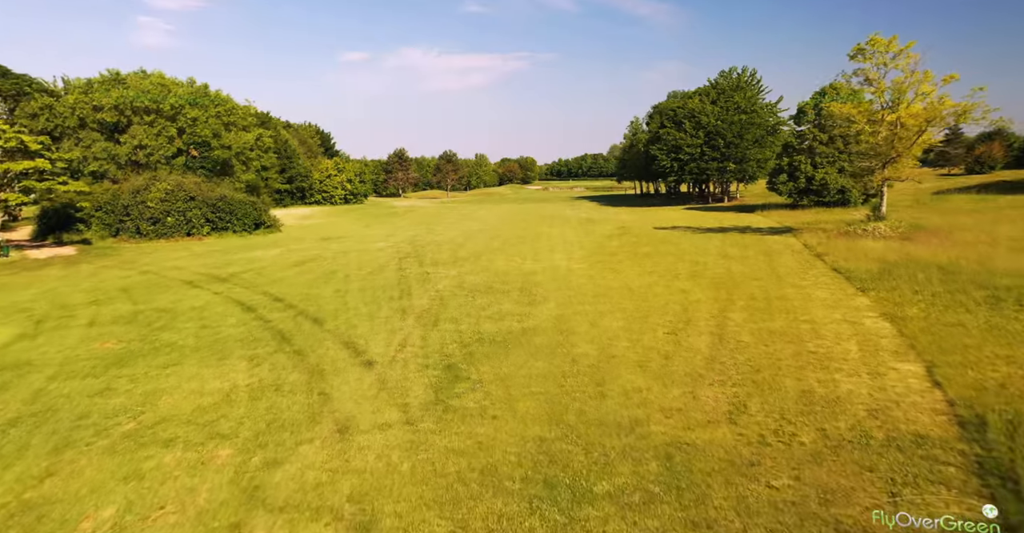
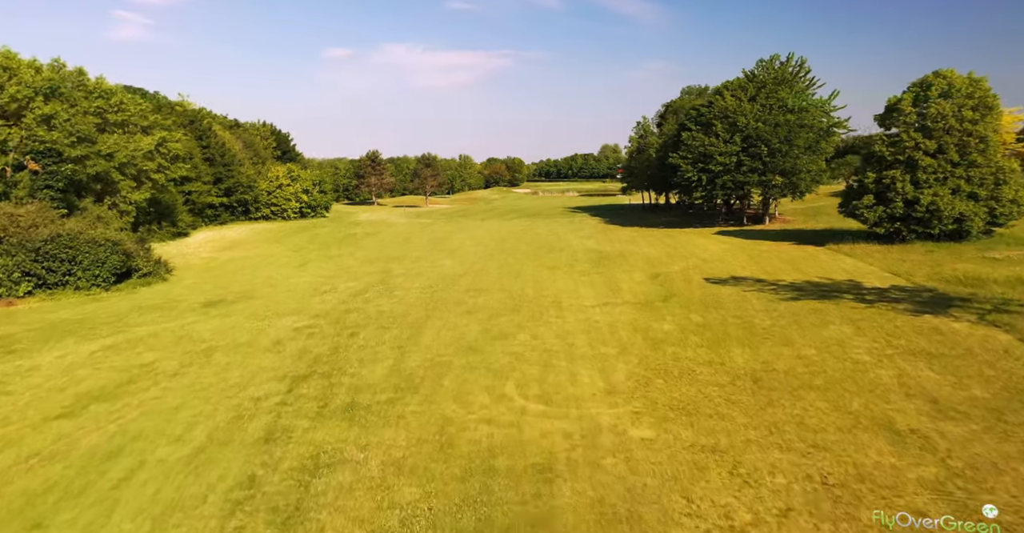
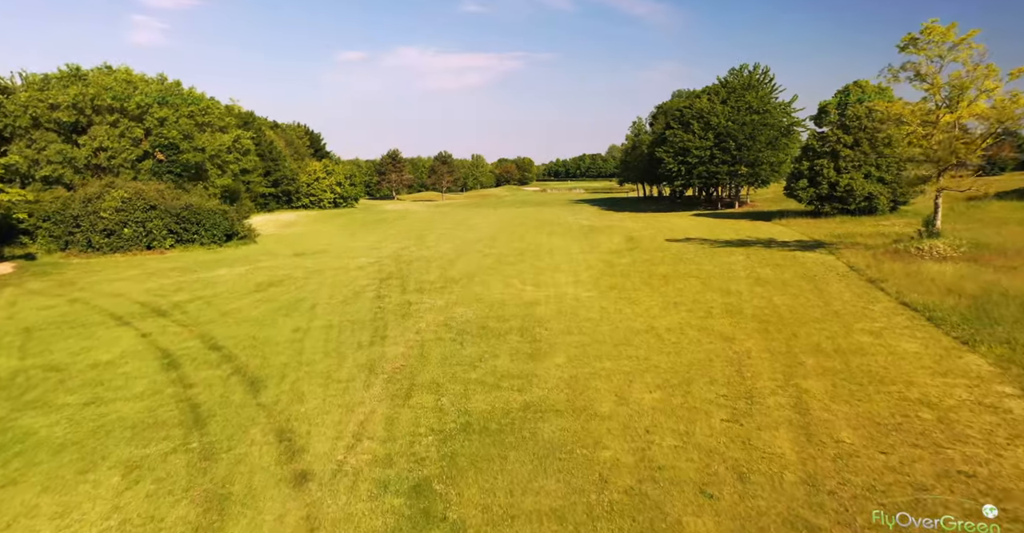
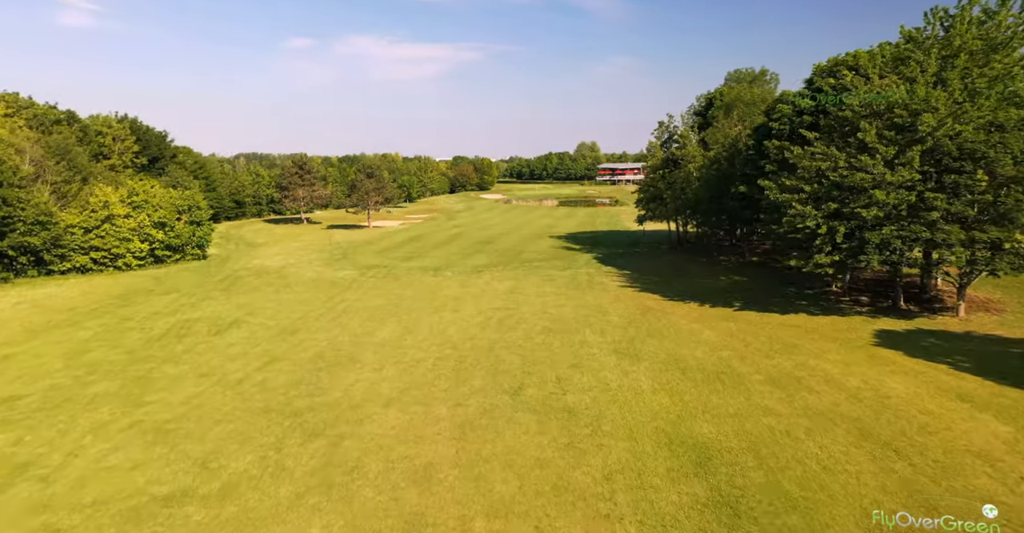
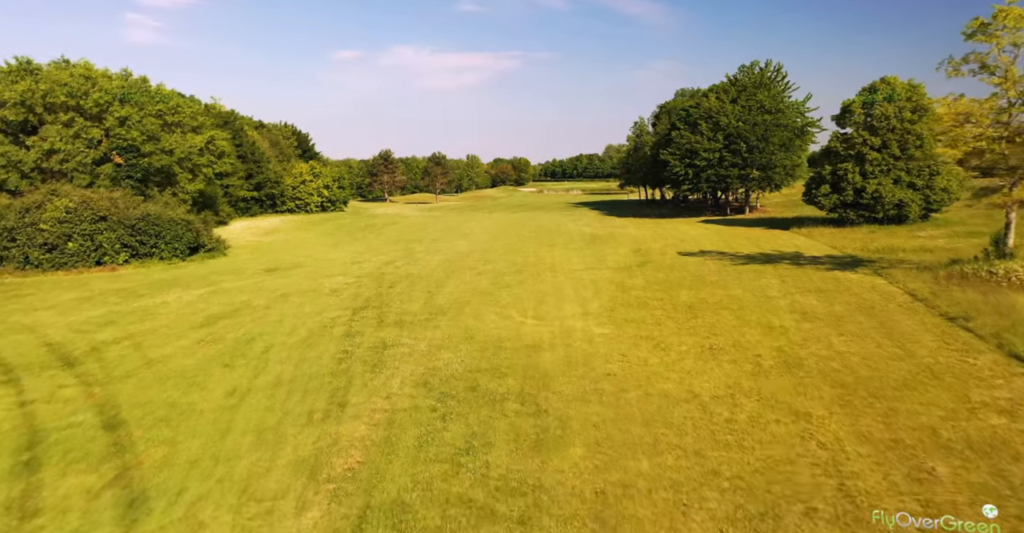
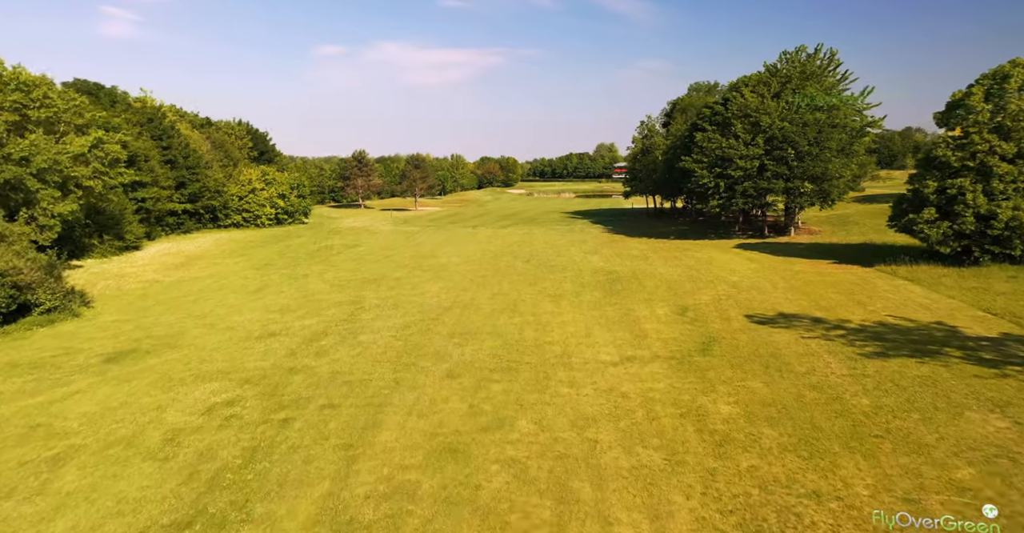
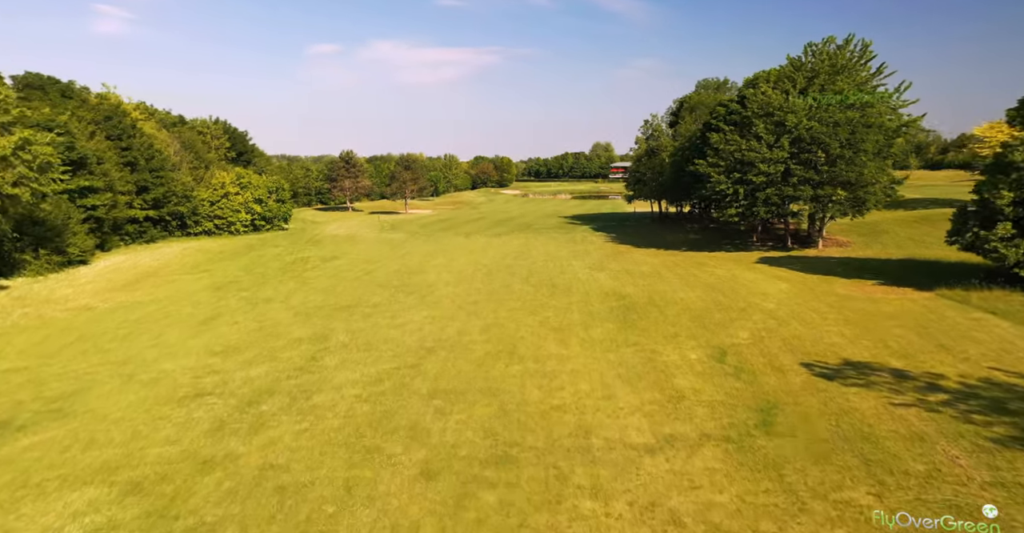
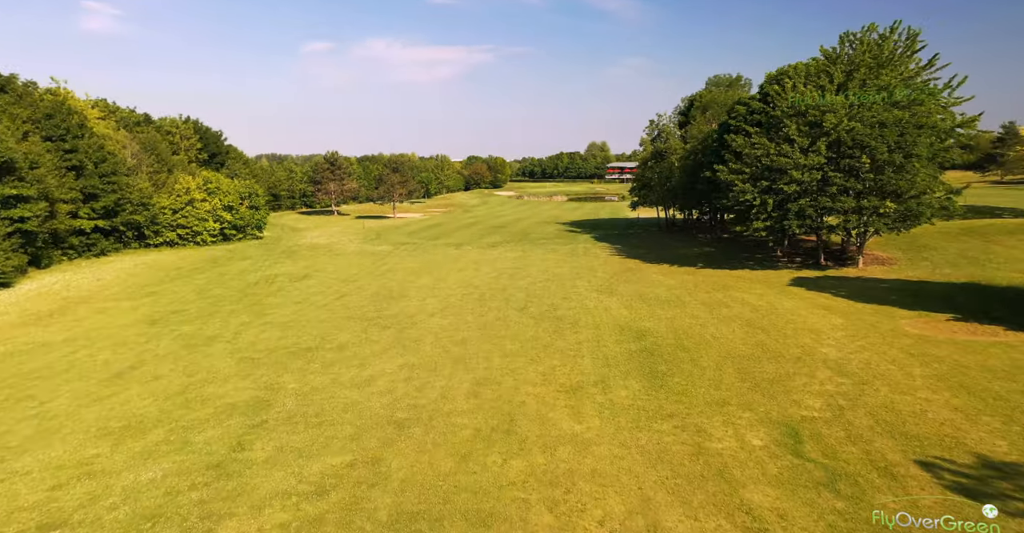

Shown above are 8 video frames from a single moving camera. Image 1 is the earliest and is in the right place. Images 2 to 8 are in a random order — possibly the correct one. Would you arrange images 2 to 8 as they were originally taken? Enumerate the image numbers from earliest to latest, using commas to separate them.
3, 5, 2, 6, 7, 8, 4
